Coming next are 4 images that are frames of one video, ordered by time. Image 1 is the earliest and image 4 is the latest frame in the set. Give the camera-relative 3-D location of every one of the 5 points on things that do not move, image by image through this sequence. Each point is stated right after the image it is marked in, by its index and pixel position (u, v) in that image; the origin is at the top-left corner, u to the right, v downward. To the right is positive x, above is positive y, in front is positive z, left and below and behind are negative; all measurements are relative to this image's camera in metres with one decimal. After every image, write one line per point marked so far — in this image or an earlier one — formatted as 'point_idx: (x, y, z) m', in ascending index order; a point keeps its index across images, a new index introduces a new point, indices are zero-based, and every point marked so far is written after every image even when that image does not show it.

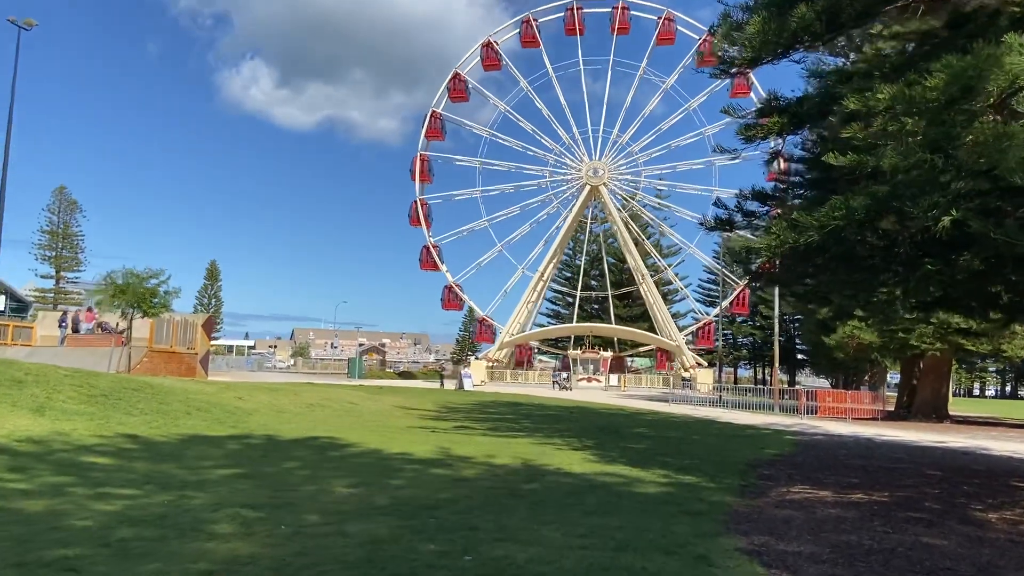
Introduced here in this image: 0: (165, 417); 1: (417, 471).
0: (-6.4, -2.4, +14.4) m
1: (-1.2, -2.4, +10.3) m
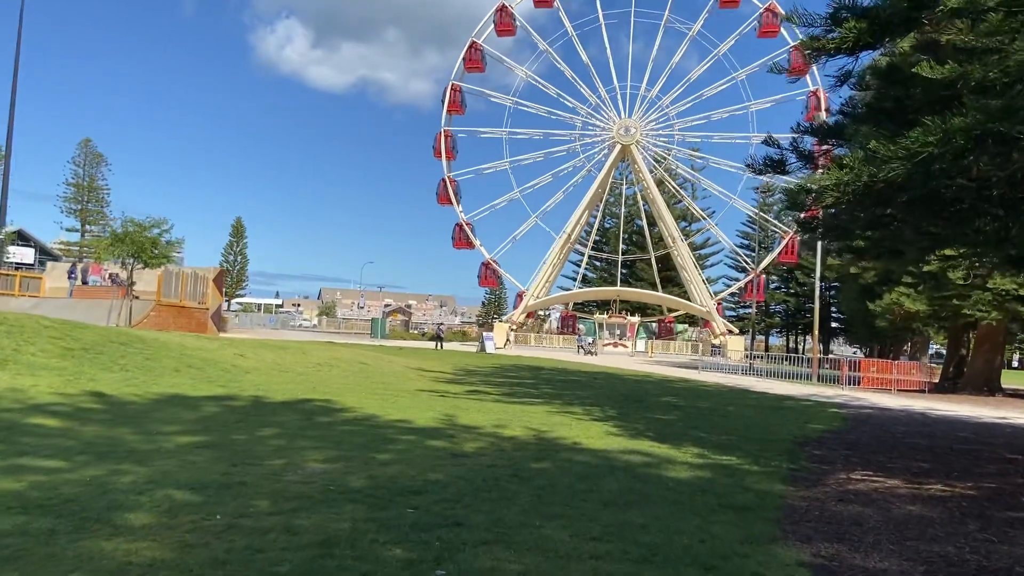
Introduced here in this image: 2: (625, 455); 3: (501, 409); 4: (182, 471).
0: (-6.1, -1.4, +13.2) m
1: (-1.1, -1.8, +8.9) m
2: (+1.3, -1.9, +8.9) m
3: (-0.2, -2.1, +13.5) m
4: (-2.8, -1.6, +6.7) m
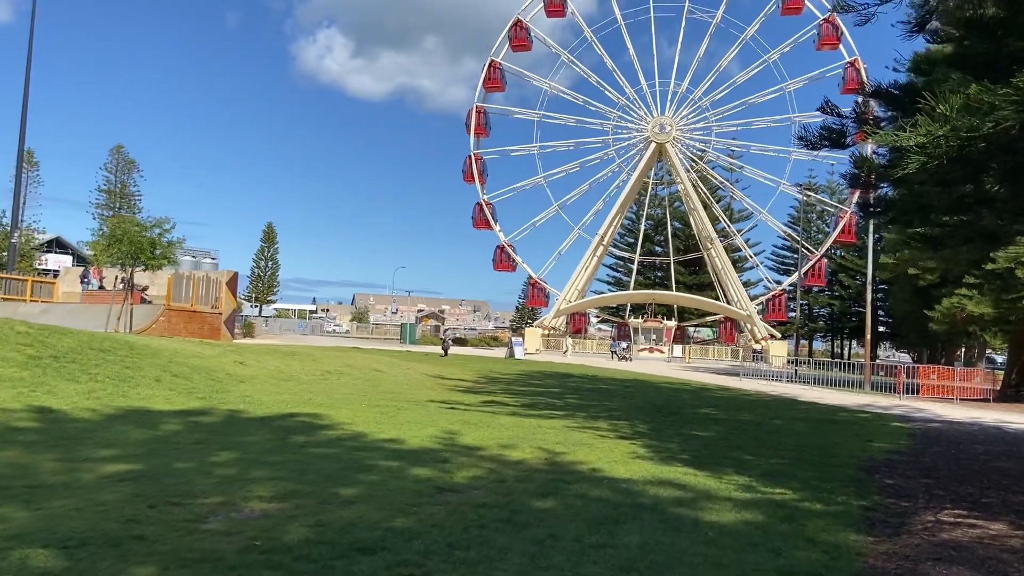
0: (-5.9, -1.5, +11.8) m
1: (-1.1, -1.7, +7.3) m
2: (+1.3, -1.9, +7.3) m
3: (0.0, -2.1, +11.9) m
4: (-2.9, -1.5, +5.2) m
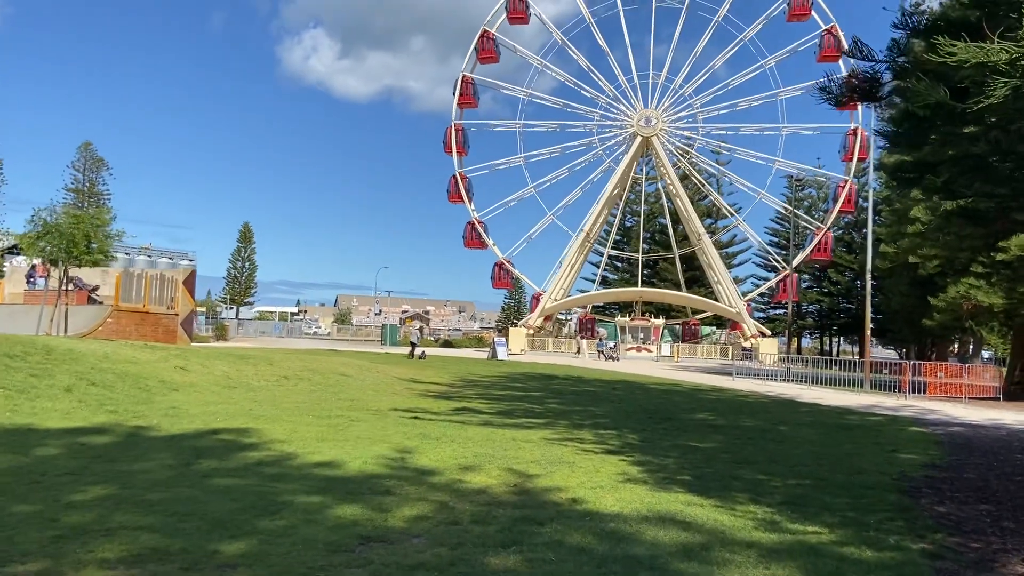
0: (-6.3, -1.4, +10.0) m
1: (-1.5, -1.6, +5.6) m
2: (+1.0, -1.7, +5.6) m
3: (-0.4, -1.9, +10.2) m
4: (-3.2, -1.4, +3.4) m
